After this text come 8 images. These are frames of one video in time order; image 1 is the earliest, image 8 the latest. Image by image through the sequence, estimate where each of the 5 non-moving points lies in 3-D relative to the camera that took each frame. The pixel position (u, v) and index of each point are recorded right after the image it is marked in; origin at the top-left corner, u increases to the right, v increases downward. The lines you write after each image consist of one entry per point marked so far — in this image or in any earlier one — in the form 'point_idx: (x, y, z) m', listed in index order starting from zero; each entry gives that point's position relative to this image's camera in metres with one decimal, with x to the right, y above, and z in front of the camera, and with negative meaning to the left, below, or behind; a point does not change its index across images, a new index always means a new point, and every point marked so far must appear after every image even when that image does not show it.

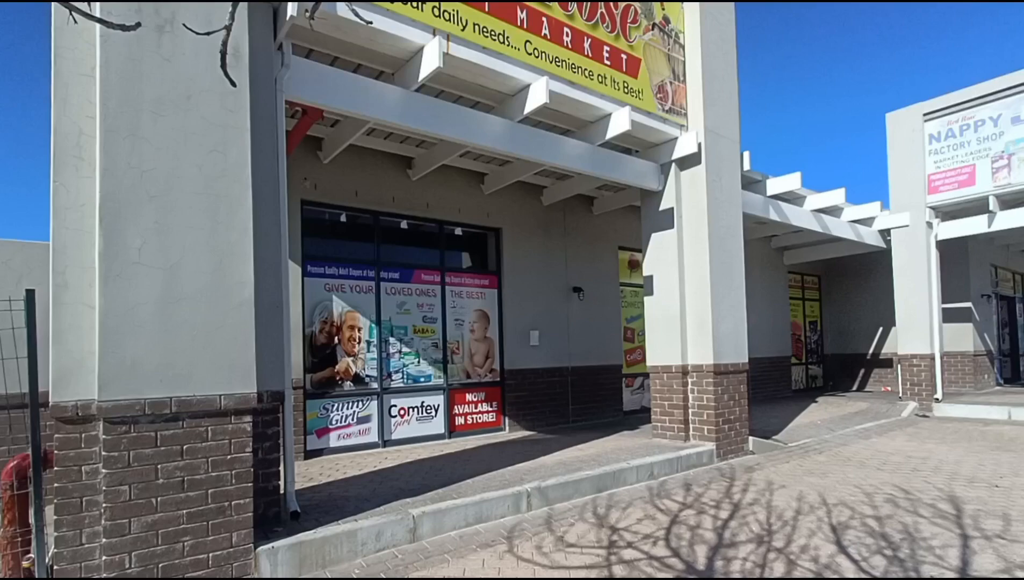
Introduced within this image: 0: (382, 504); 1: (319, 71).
0: (-1.5, -2.4, +4.8) m
1: (-2.5, +2.7, +5.6) m
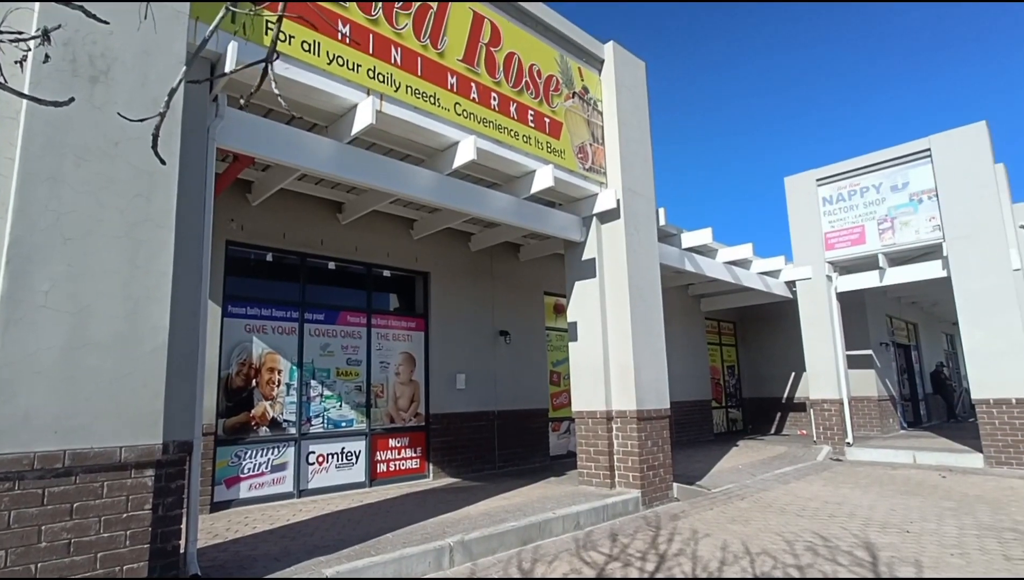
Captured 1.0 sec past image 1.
0: (-2.3, -2.9, +4.5) m
1: (-3.4, +2.2, +5.6) m
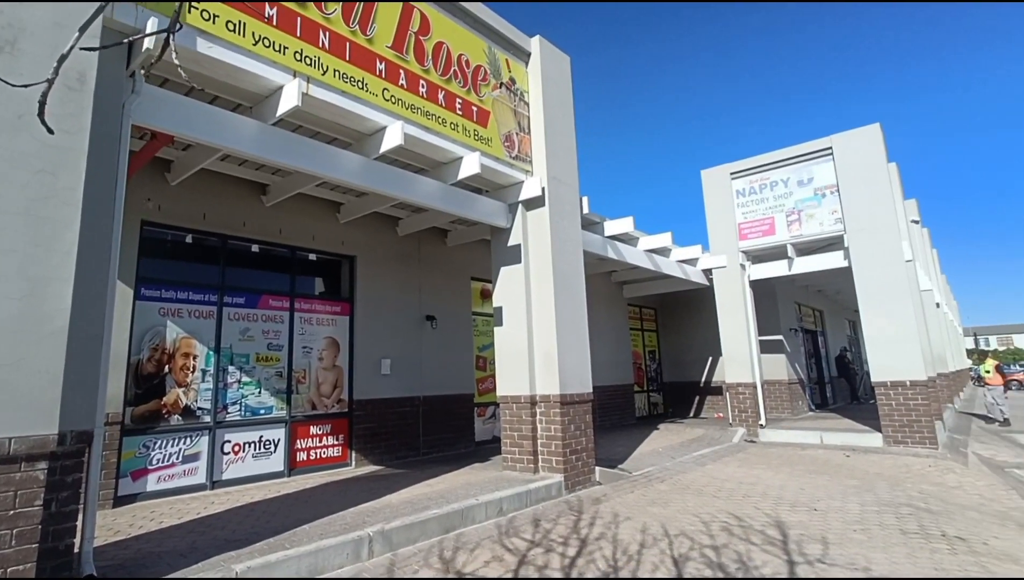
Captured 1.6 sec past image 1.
0: (-3.1, -2.7, +4.3) m
1: (-4.2, +2.4, +5.3) m
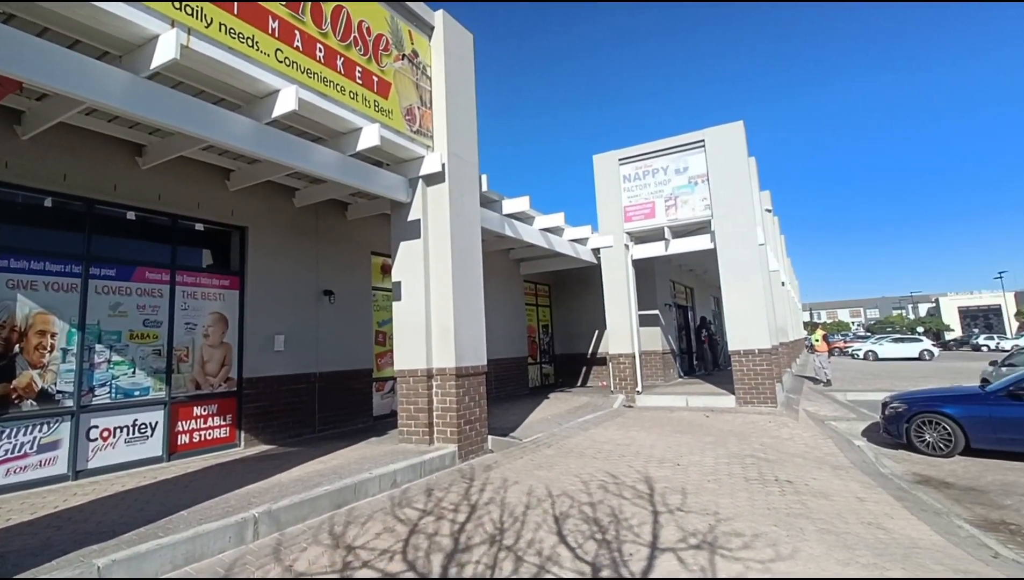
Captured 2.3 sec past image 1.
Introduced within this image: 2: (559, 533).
0: (-4.1, -2.4, +3.9) m
1: (-5.3, +2.7, +4.6) m
2: (+0.4, -2.4, +4.1) m
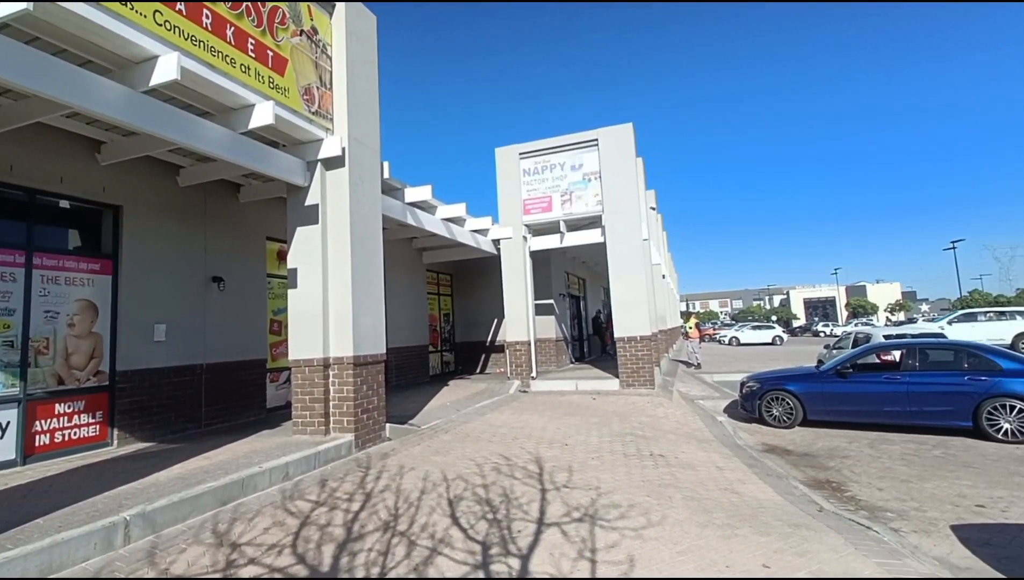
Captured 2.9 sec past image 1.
0: (-5.1, -2.2, +3.4) m
1: (-6.3, +2.9, +3.9) m
2: (-0.6, -2.2, +4.2) m
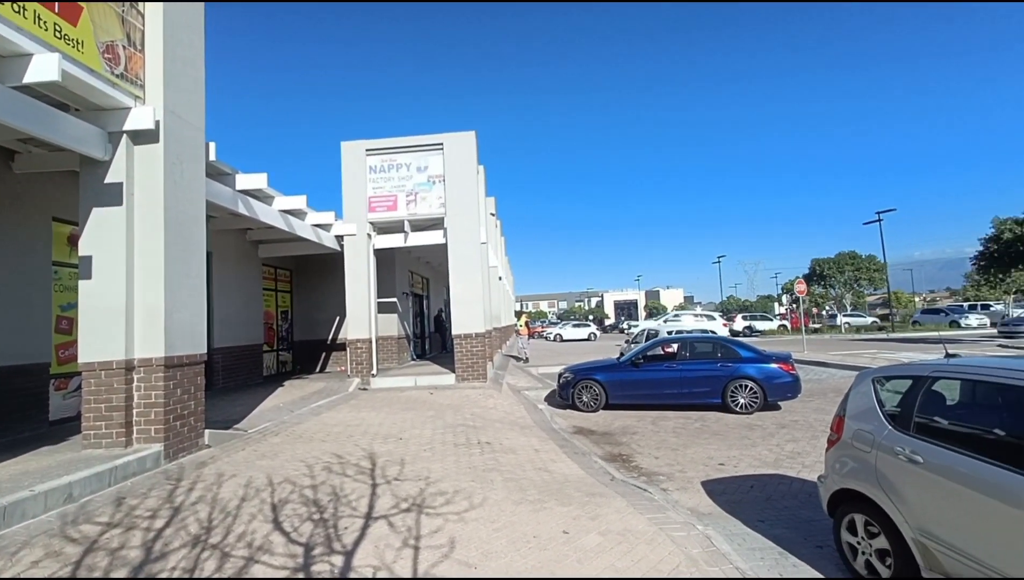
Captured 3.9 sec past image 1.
0: (-6.4, -2.1, +2.2) m
1: (-7.6, +3.0, +2.4) m
2: (-2.3, -2.2, +4.1) m
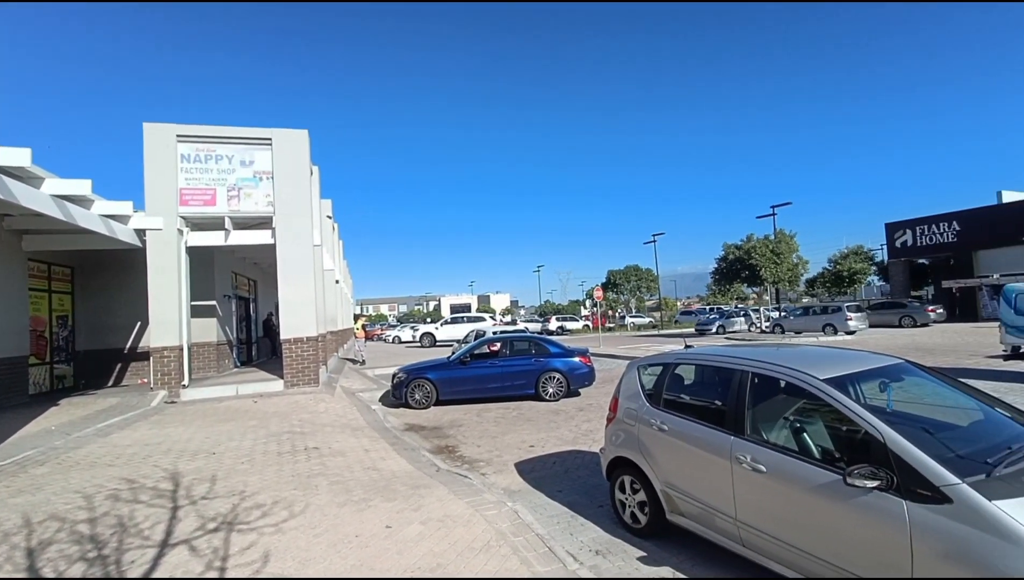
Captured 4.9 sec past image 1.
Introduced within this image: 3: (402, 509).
0: (-7.2, -2.1, +0.5) m
1: (-8.4, +3.0, +0.3) m
2: (-3.8, -2.2, +3.5) m
3: (-1.1, -2.3, +4.5) m
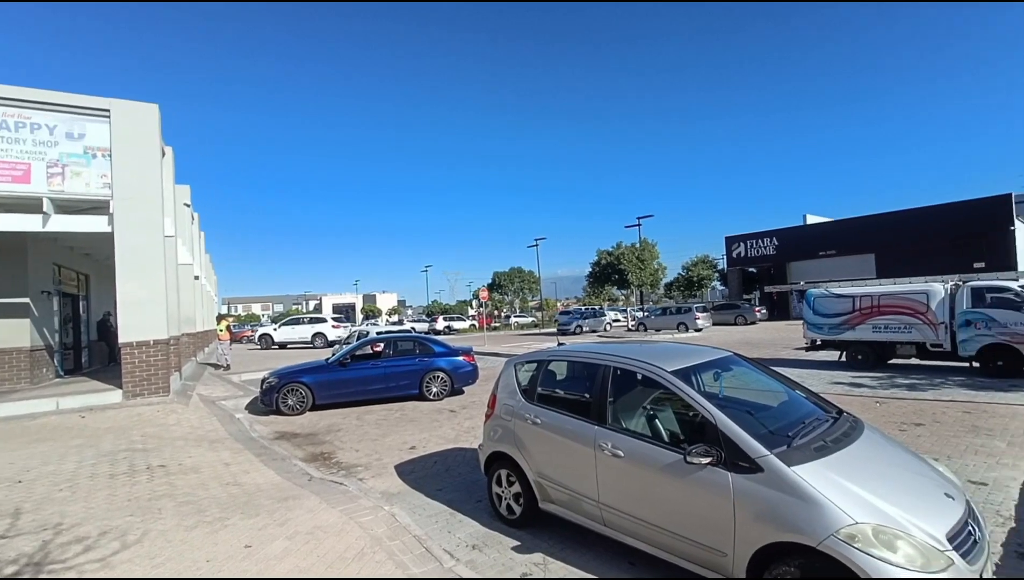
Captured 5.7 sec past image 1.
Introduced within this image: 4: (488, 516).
0: (-7.4, -2.0, -1.1) m
1: (-8.5, +3.1, -1.4) m
2: (-4.8, -2.2, +2.6) m
3: (-2.3, -2.3, +4.1) m
4: (-0.2, -2.7, +5.1) m
